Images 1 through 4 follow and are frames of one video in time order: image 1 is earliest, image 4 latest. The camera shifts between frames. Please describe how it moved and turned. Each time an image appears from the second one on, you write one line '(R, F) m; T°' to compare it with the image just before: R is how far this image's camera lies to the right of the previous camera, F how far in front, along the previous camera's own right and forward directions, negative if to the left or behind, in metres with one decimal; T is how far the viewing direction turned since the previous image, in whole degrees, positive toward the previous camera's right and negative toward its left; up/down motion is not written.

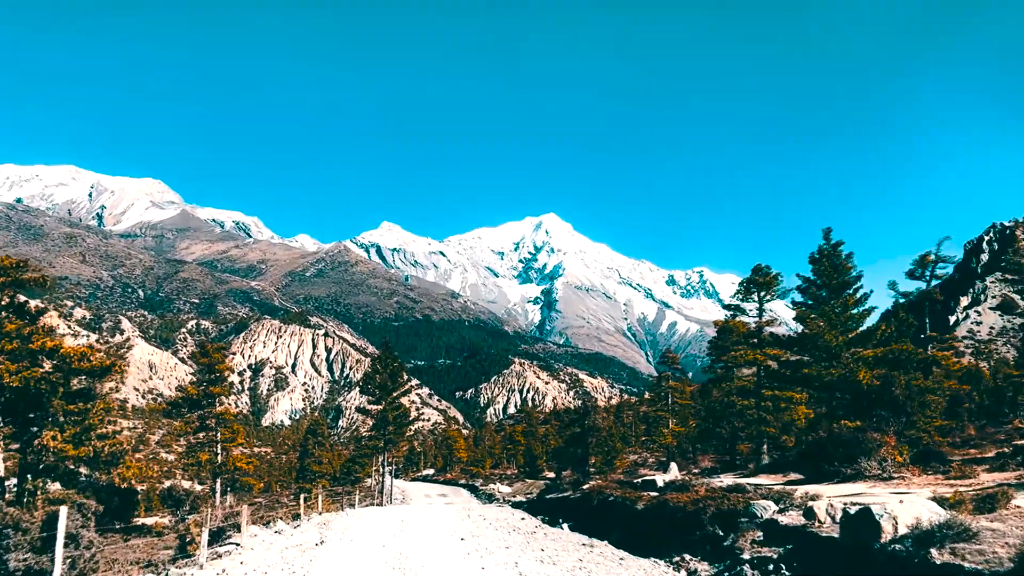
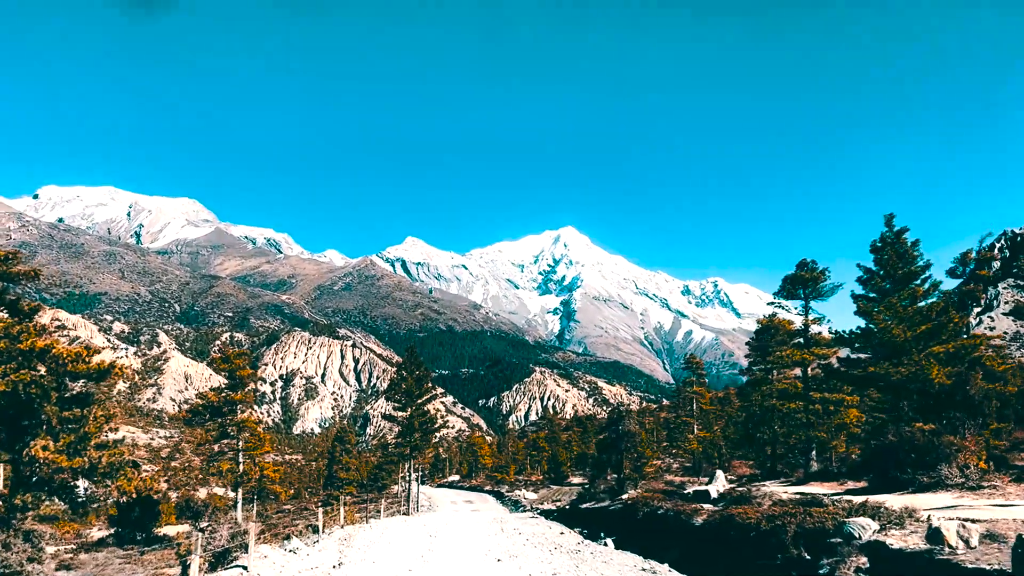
(-0.6, +3.0) m; -2°
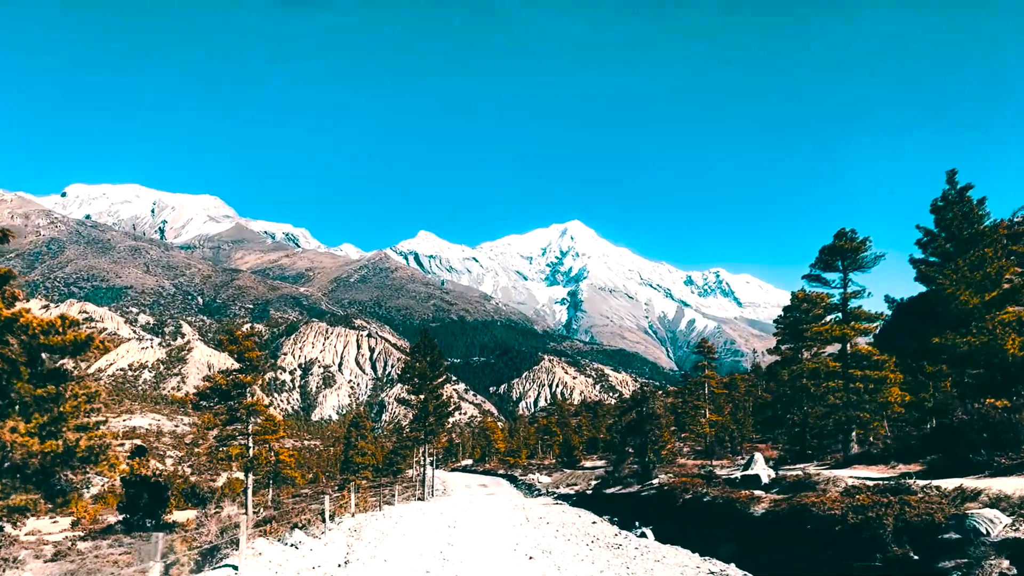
(-0.7, +3.4) m; -1°
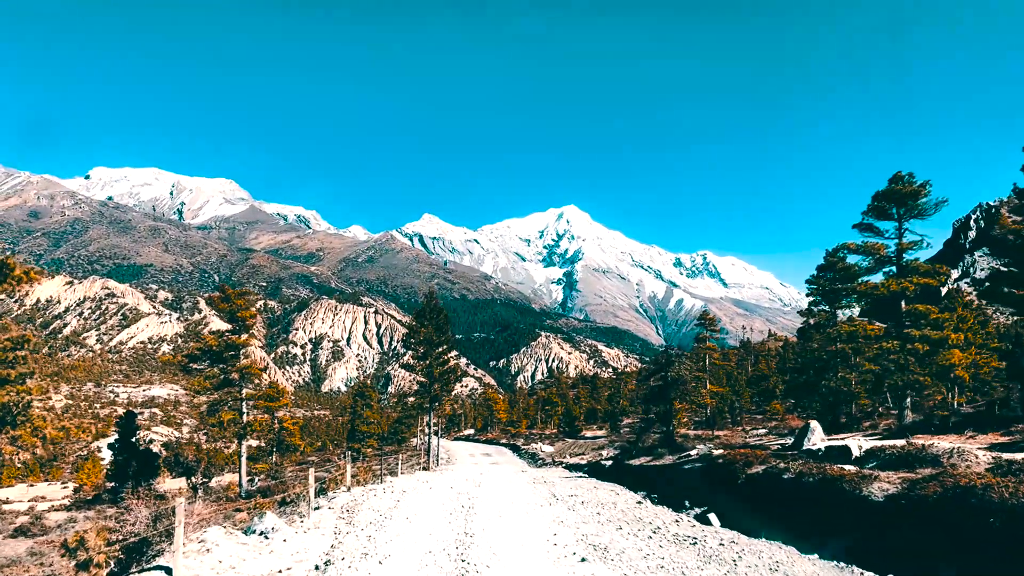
(-1.0, +5.7) m; 0°
